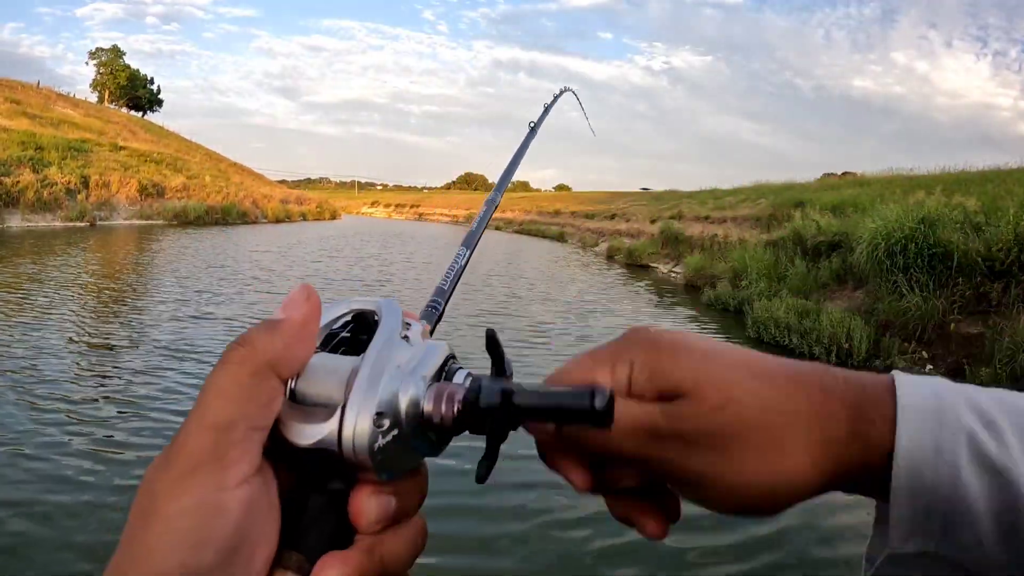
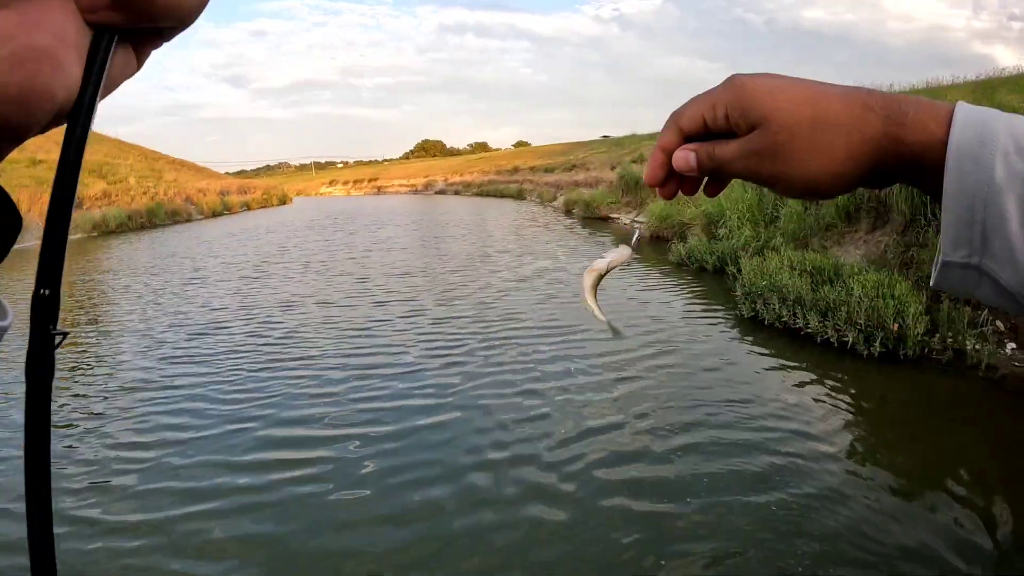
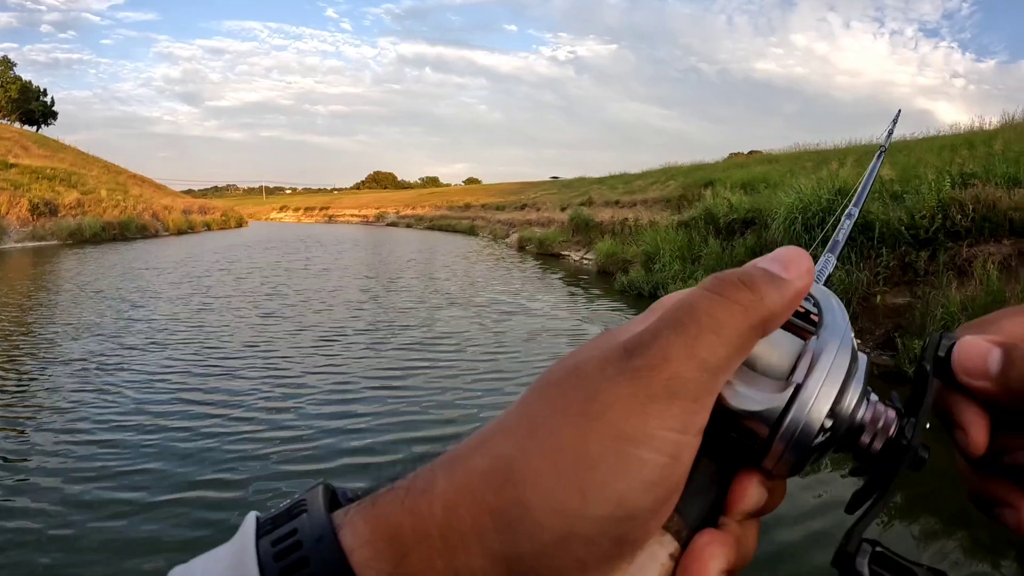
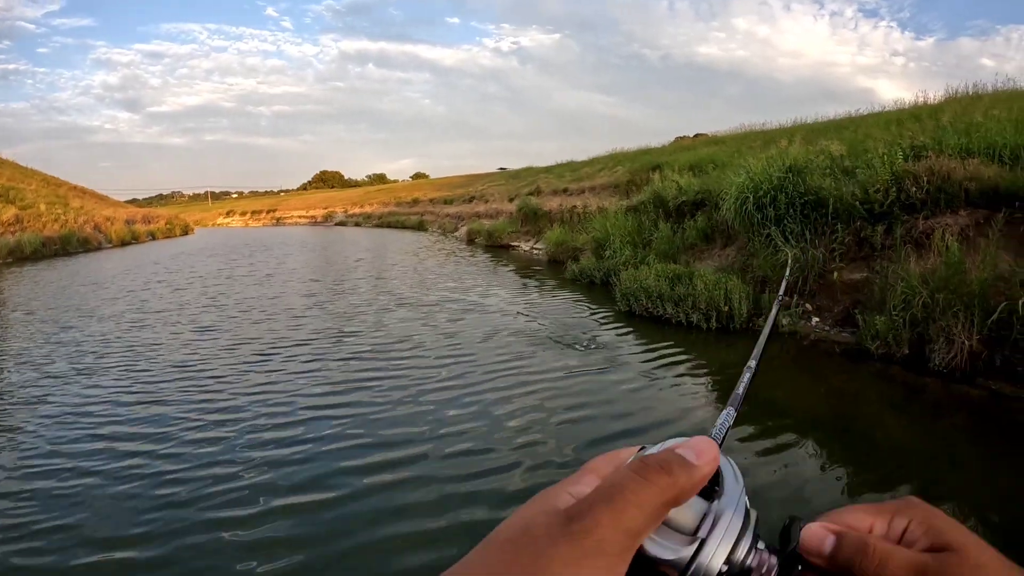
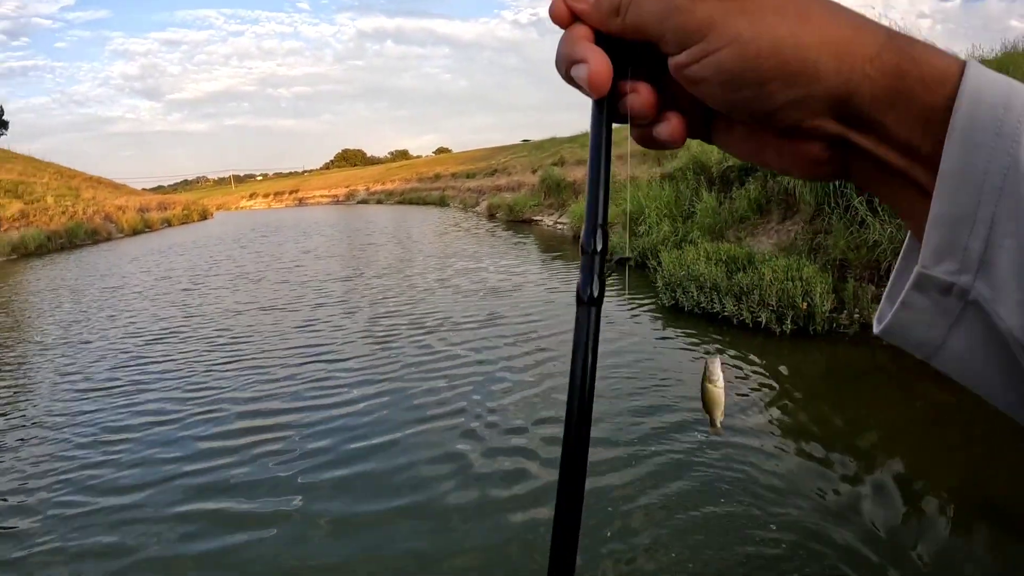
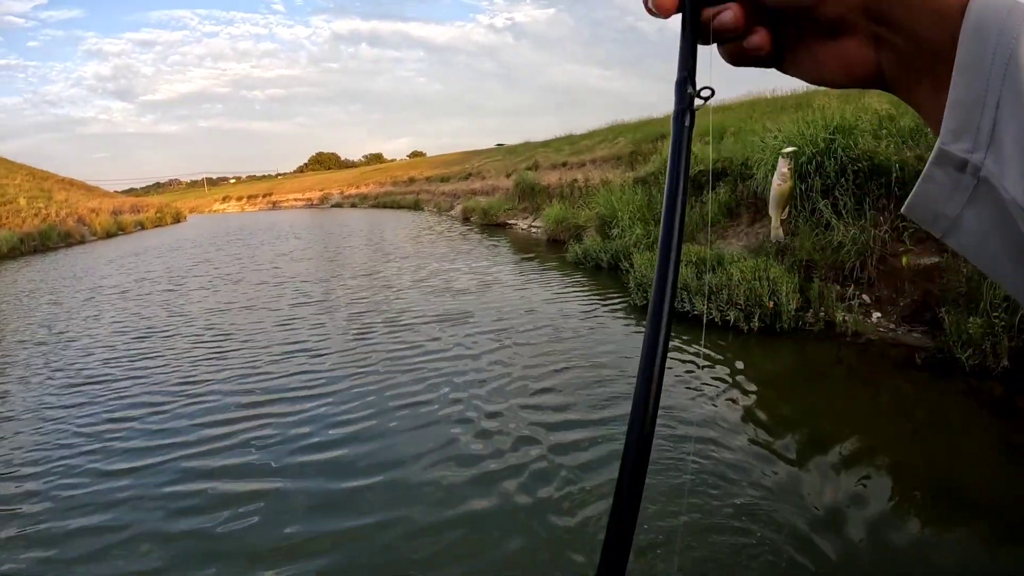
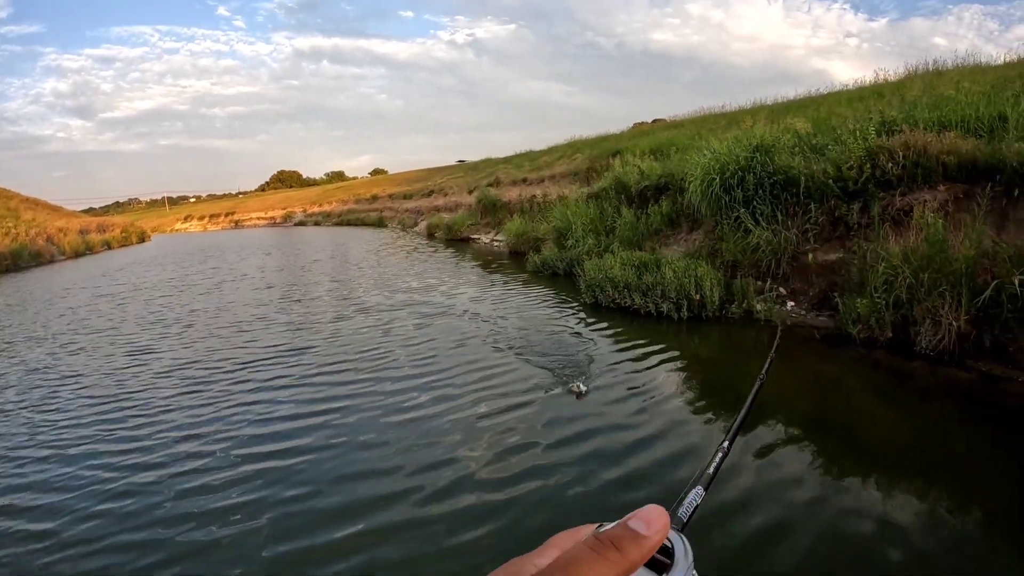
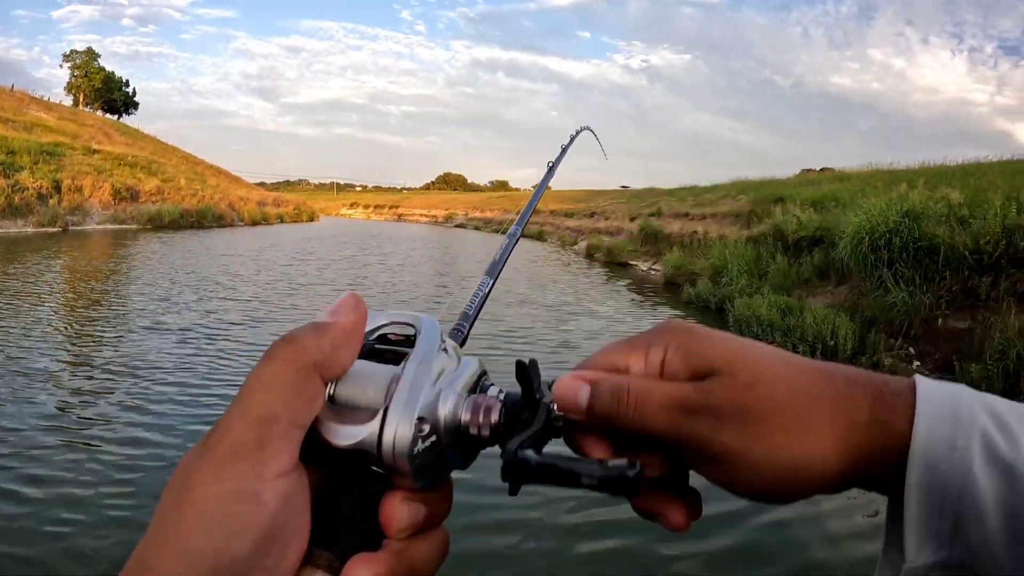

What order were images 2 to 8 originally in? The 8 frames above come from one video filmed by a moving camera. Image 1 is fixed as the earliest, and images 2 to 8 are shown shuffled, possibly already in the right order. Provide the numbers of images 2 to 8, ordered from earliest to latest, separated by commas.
8, 3, 4, 7, 6, 5, 2
